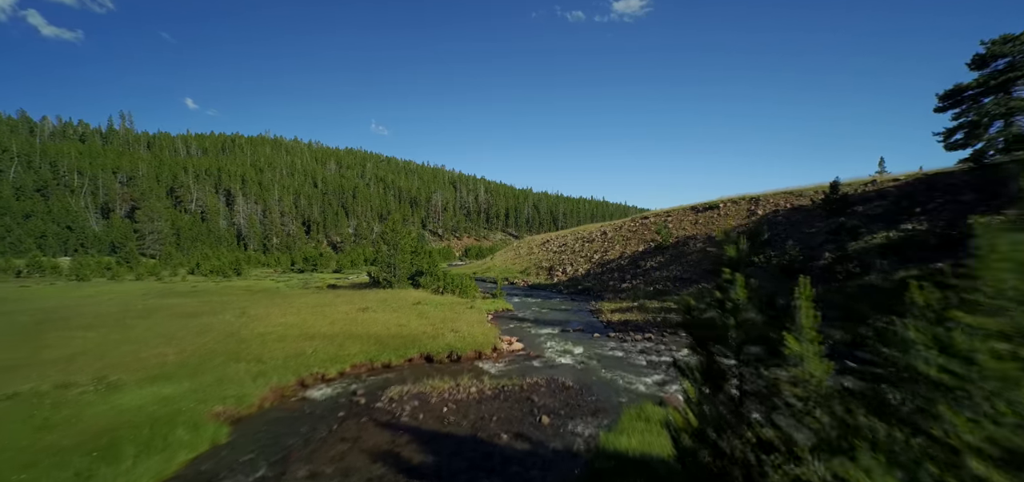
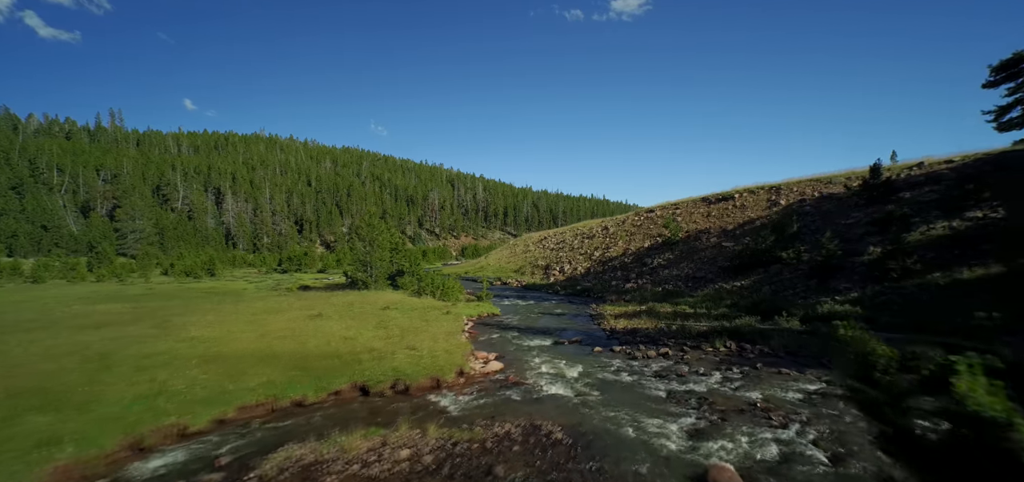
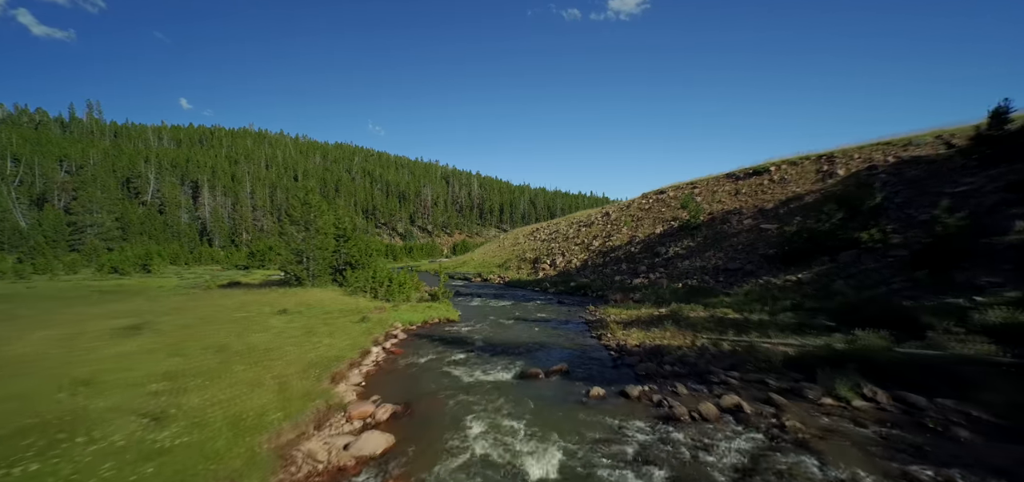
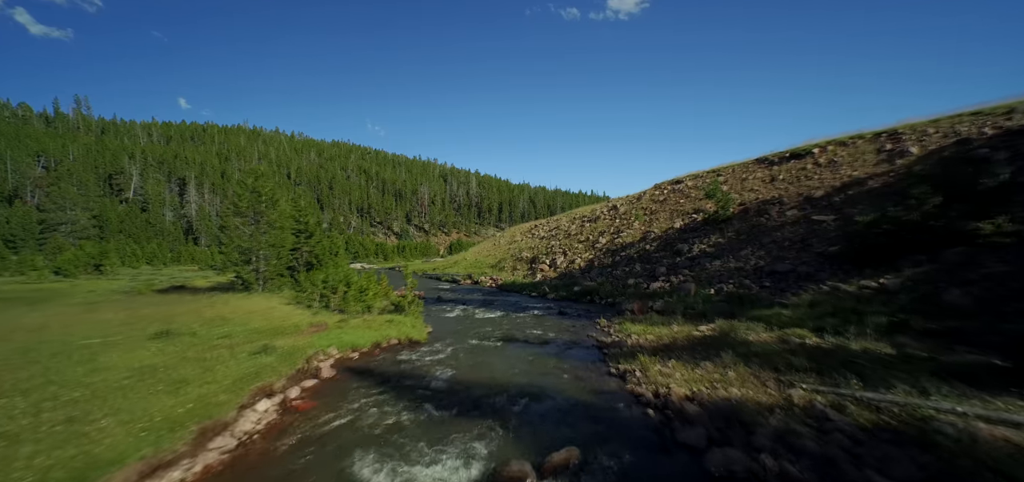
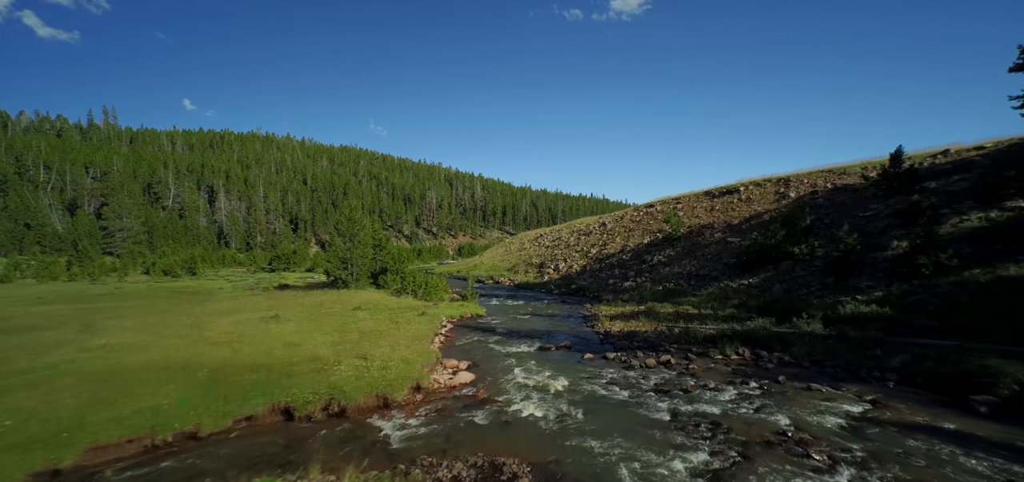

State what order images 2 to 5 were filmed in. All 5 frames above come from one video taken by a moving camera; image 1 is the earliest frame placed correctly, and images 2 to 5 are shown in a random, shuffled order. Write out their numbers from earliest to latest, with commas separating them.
2, 5, 3, 4
